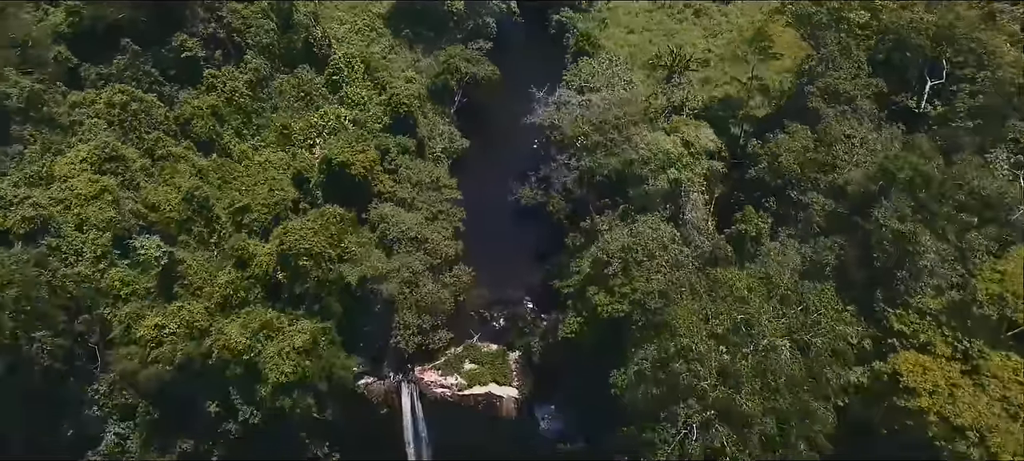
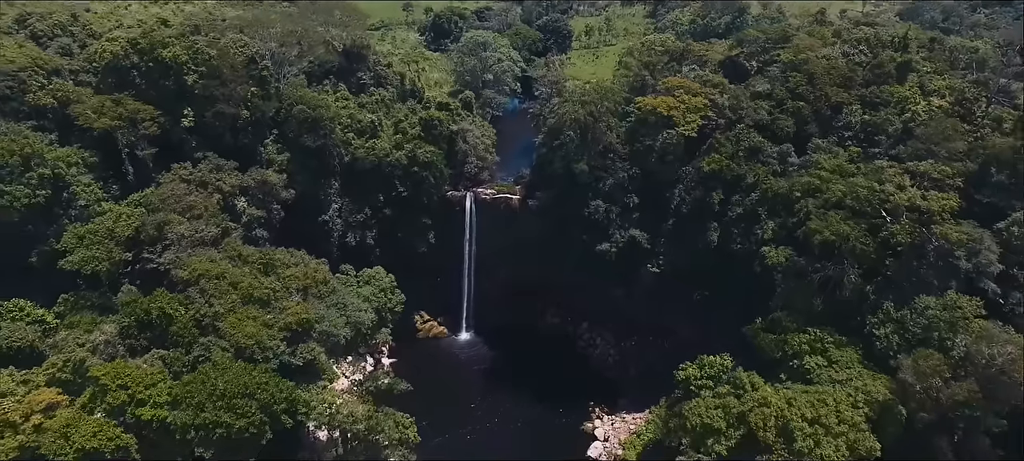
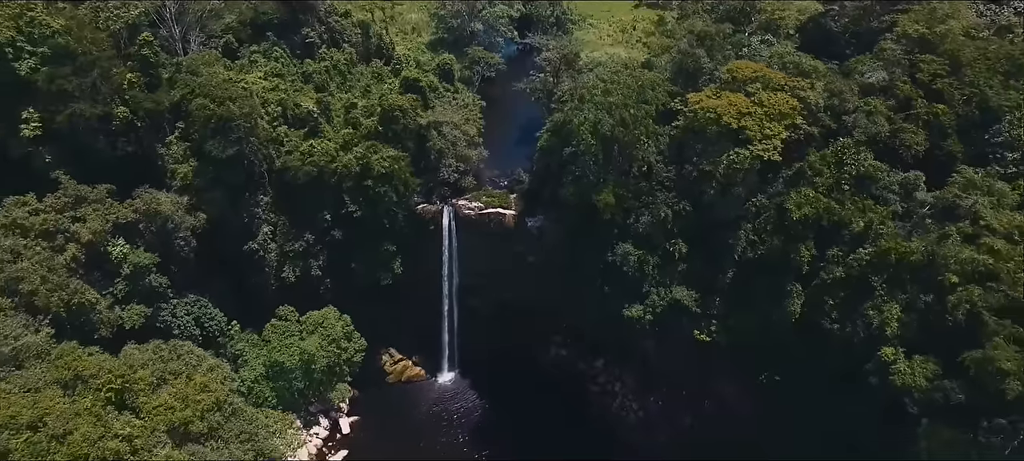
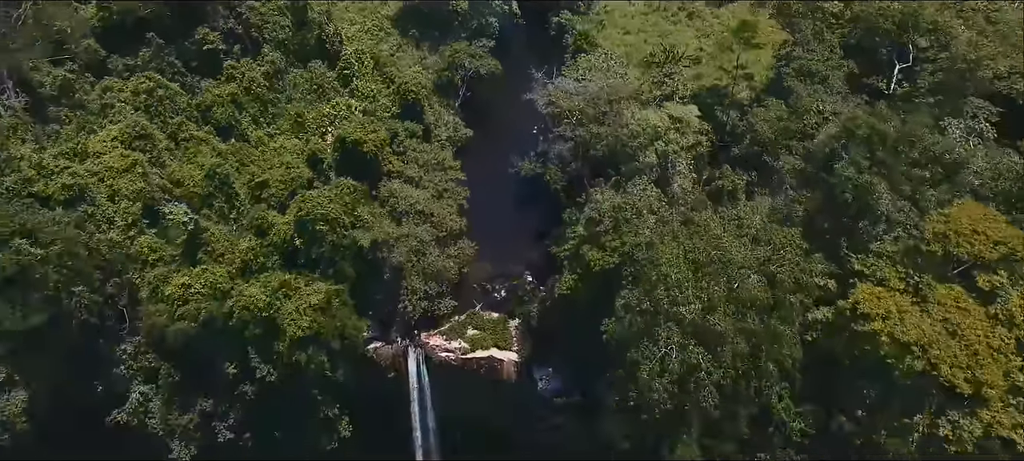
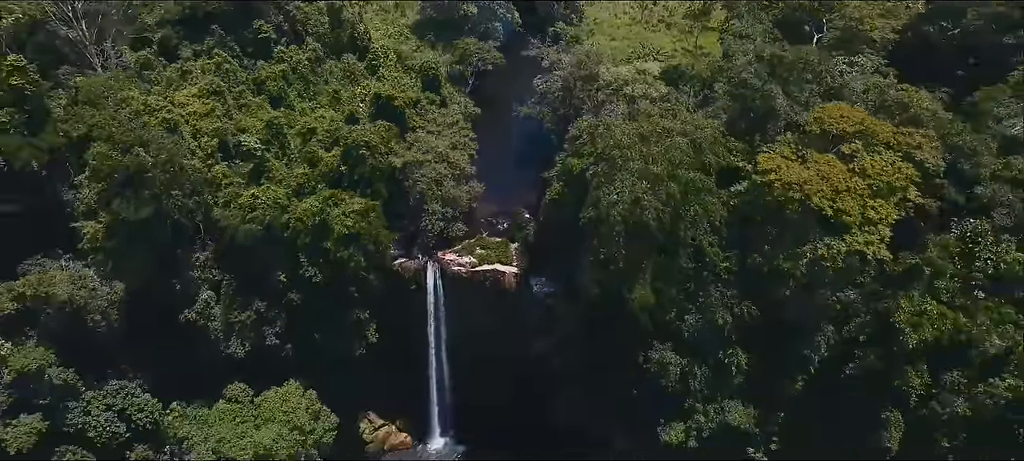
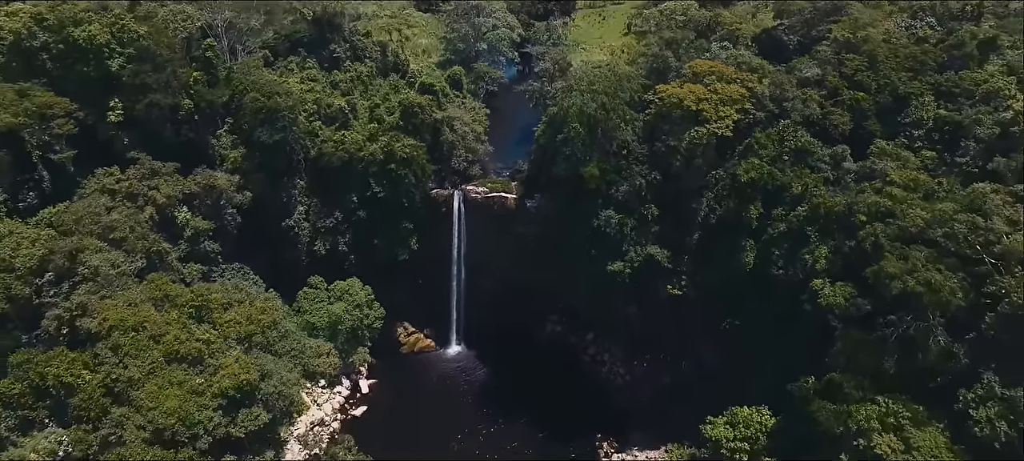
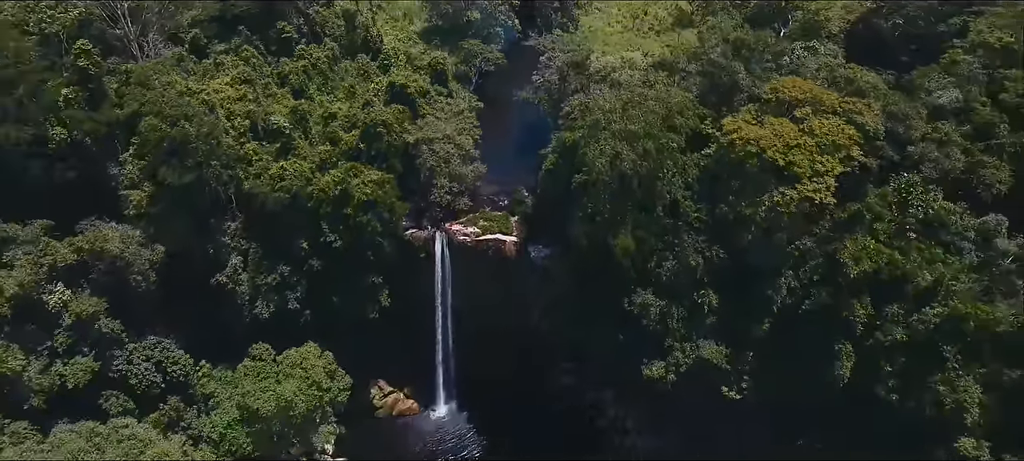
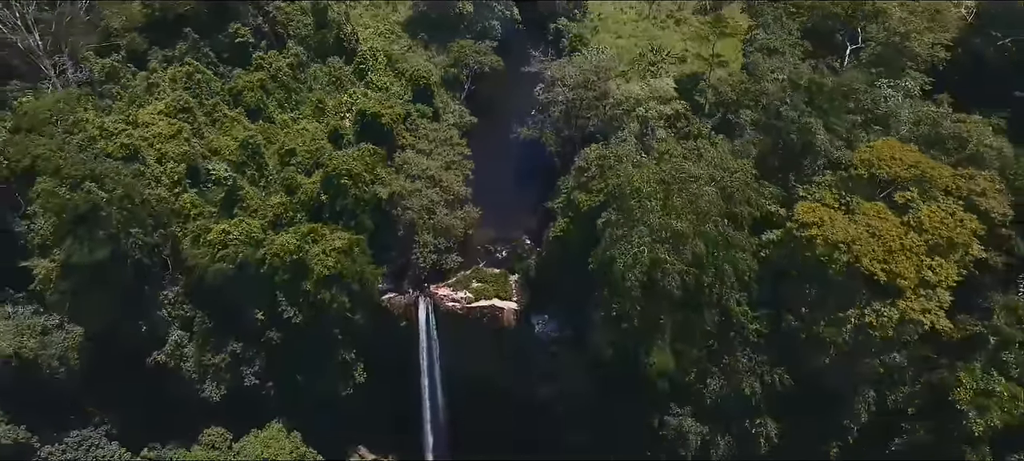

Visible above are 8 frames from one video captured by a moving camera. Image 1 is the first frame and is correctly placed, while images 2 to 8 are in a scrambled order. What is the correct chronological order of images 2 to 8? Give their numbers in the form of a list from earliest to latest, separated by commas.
4, 8, 5, 7, 3, 6, 2
